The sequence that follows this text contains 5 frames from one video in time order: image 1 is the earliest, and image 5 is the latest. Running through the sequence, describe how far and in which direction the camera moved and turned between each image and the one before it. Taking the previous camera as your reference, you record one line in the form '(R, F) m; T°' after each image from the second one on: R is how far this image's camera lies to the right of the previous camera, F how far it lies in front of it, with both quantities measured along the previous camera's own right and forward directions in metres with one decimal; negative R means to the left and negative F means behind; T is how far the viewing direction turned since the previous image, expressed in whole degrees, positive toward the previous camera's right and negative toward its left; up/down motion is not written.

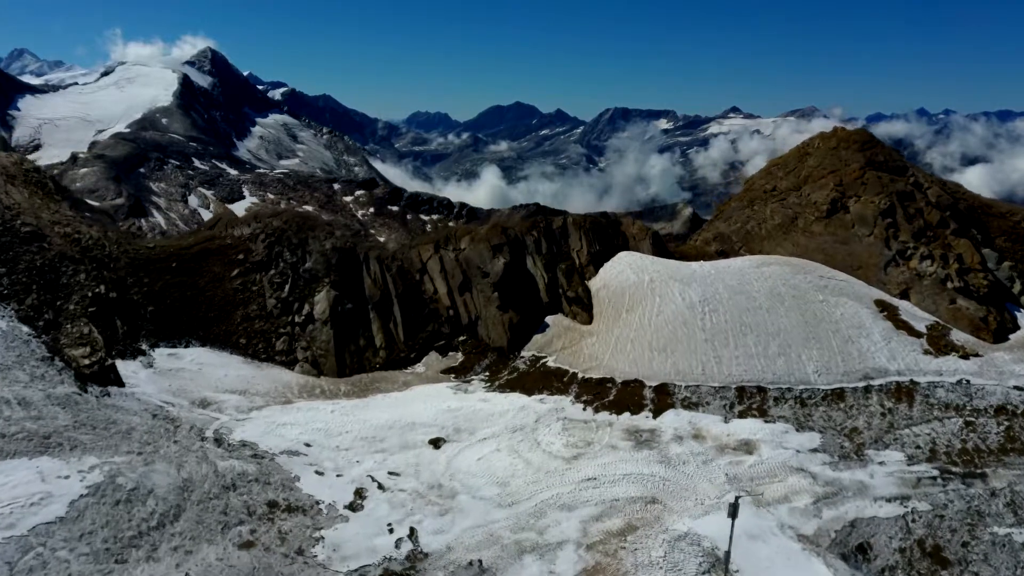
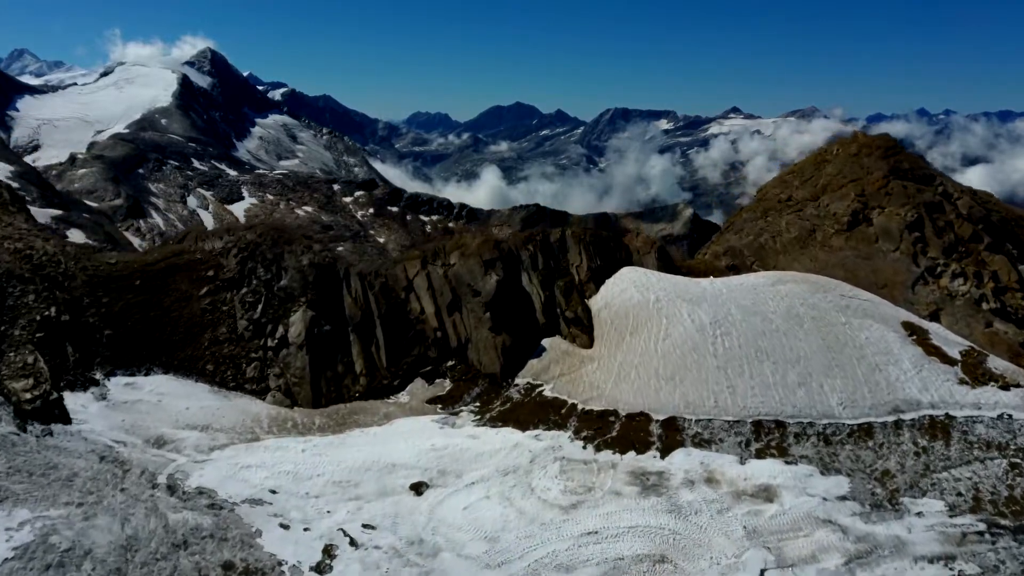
(+0.3, +3.1) m; 0°
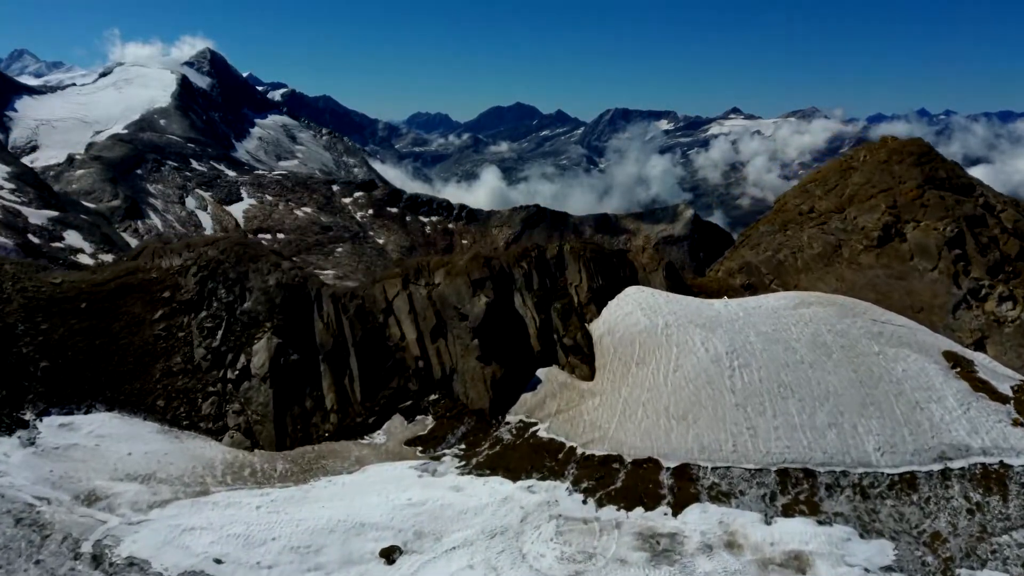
(+0.4, +3.8) m; 0°
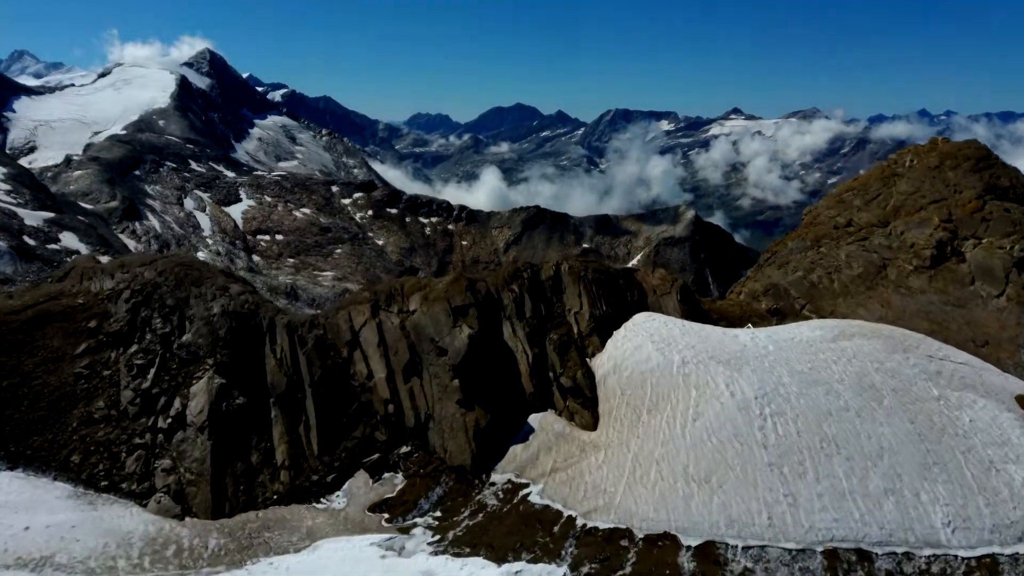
(+0.5, +4.9) m; 0°
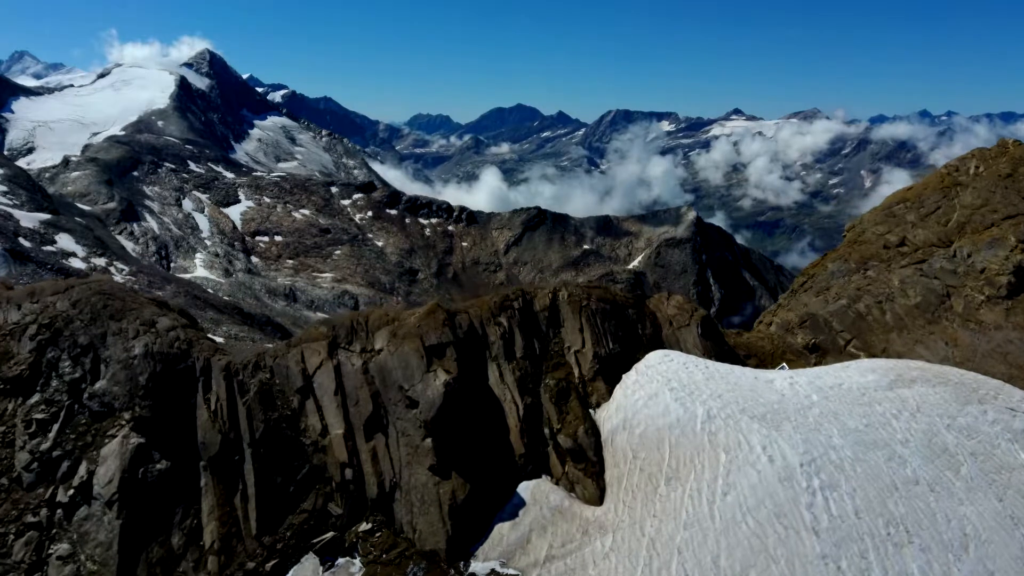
(+0.4, +4.9) m; 0°
